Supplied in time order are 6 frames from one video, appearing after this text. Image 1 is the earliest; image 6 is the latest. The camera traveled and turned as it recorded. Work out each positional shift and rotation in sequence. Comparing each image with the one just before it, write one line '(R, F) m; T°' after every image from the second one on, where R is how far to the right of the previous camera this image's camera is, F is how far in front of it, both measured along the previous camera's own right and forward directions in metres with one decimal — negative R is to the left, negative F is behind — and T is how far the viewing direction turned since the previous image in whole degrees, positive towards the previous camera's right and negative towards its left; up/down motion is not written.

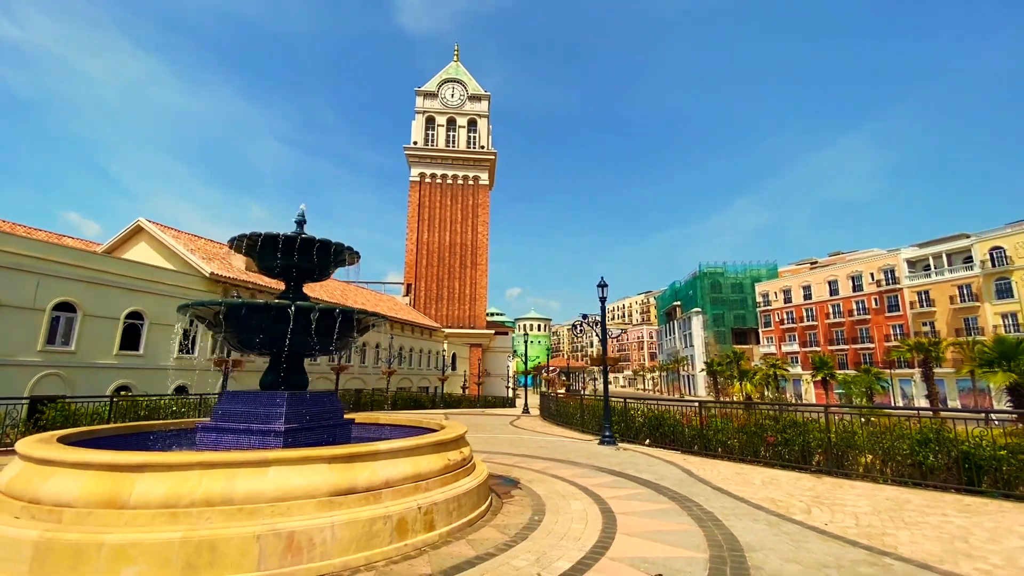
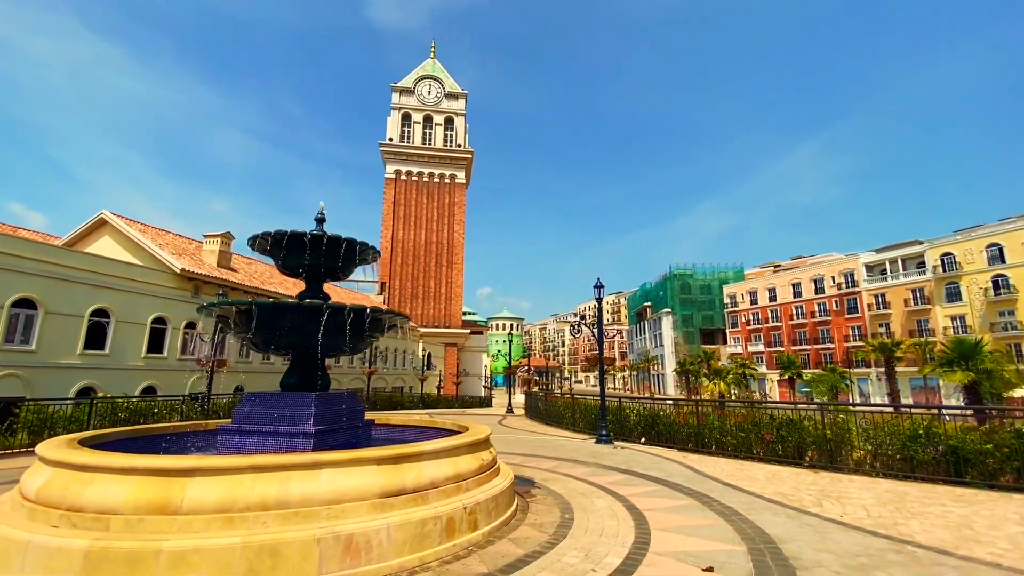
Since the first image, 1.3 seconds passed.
(-0.7, 0.0) m; +3°
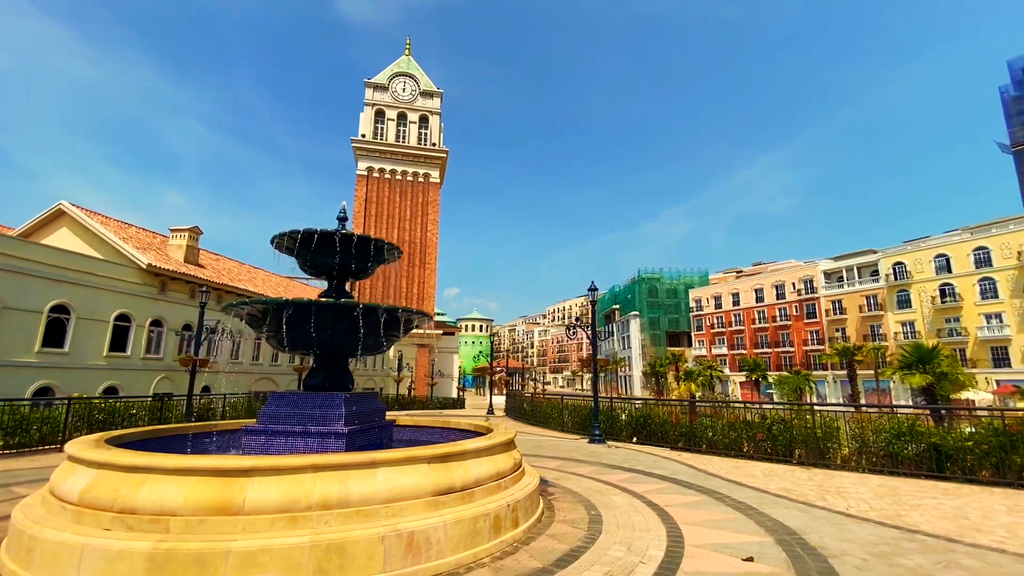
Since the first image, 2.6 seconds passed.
(-0.8, -0.1) m; +4°
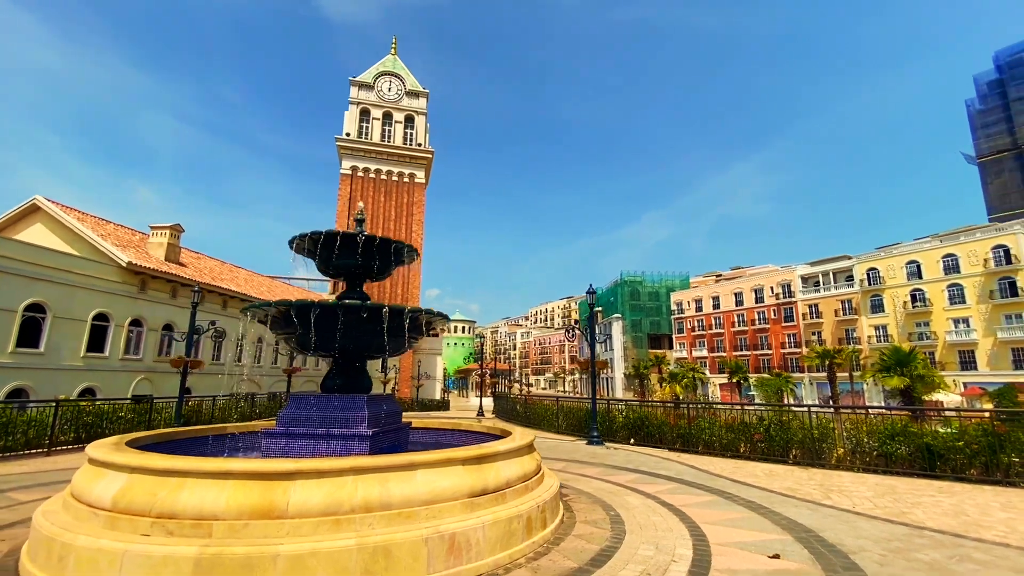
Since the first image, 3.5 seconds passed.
(-0.5, -0.1) m; +2°
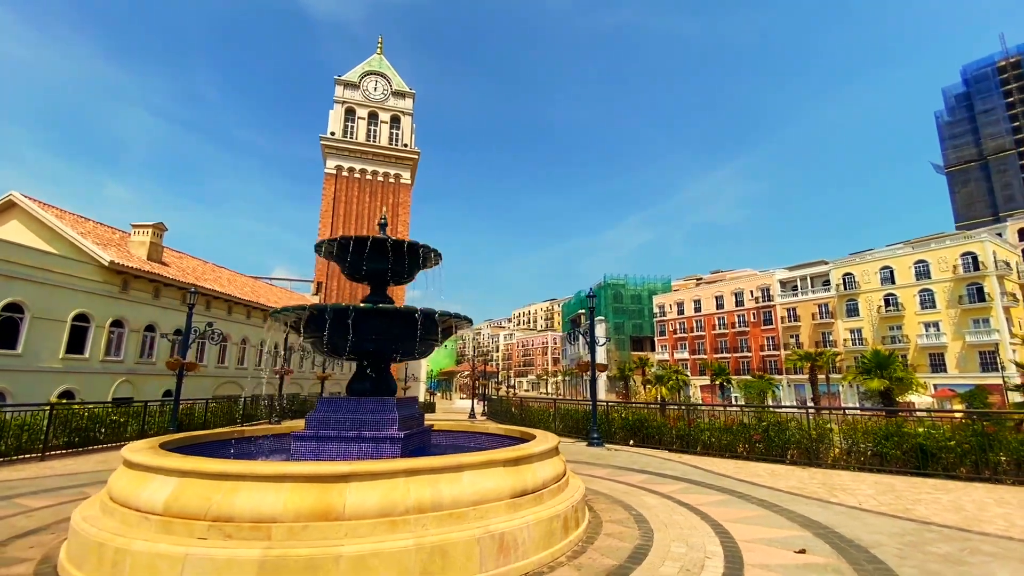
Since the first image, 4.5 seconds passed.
(-0.5, -0.1) m; +2°
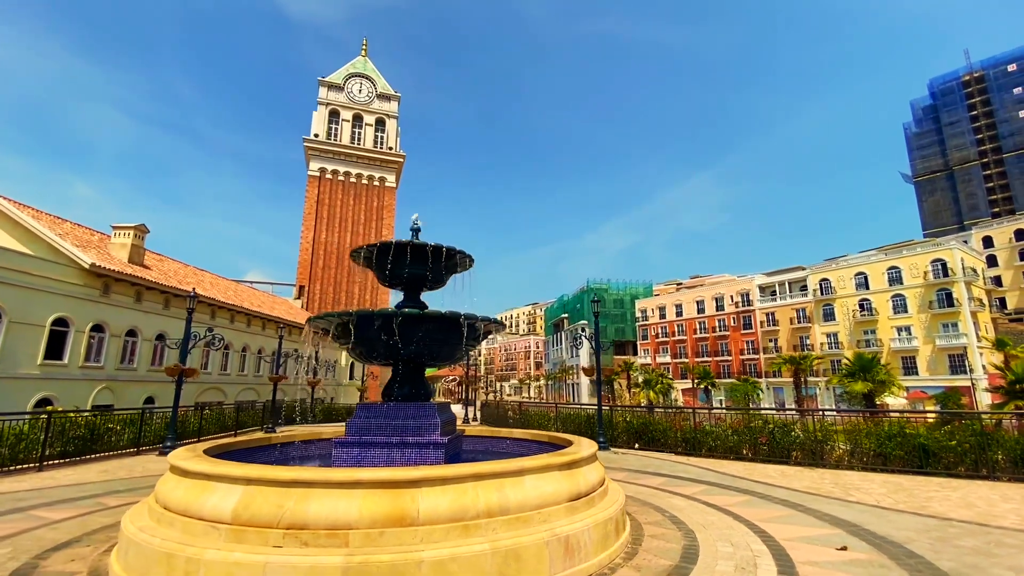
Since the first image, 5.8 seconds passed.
(-0.7, -0.1) m; +2°
